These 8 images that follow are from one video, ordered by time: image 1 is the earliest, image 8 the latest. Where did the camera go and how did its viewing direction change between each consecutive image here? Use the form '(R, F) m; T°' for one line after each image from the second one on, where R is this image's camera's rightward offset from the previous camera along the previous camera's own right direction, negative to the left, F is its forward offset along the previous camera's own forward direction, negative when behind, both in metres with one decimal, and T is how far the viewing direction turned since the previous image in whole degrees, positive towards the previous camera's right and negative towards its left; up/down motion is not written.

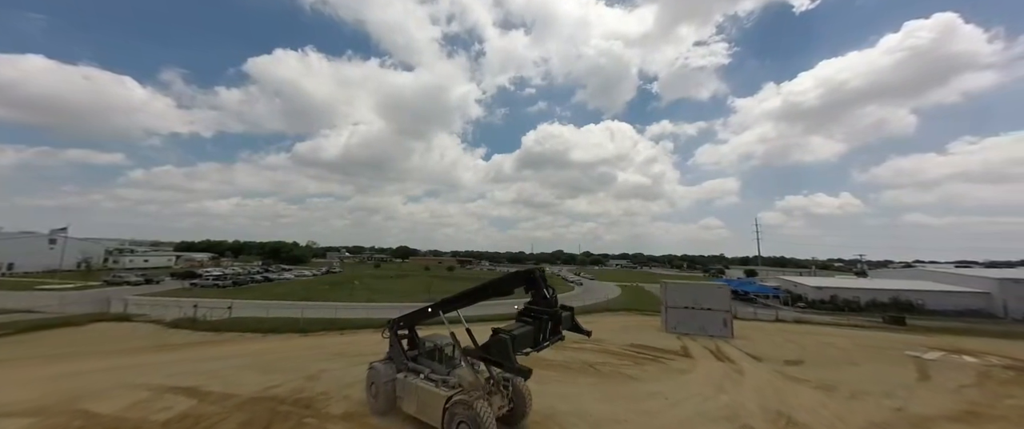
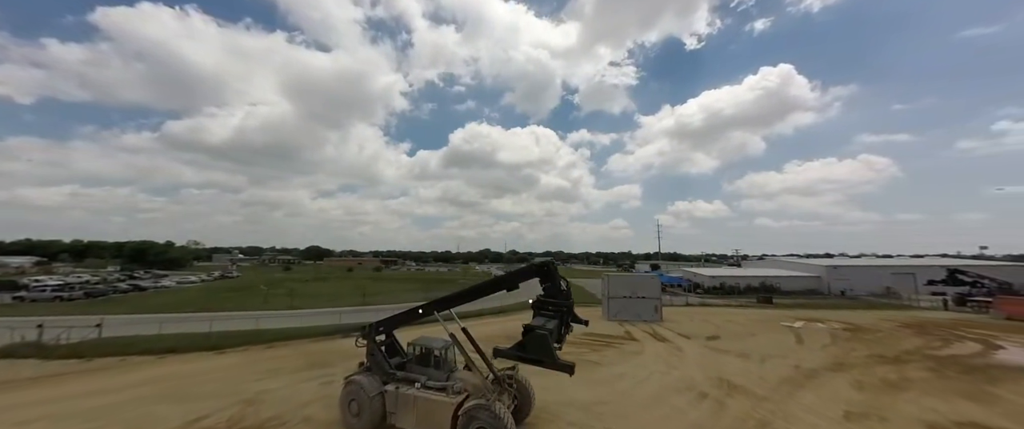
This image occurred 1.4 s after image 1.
(-2.7, +0.1) m; +14°
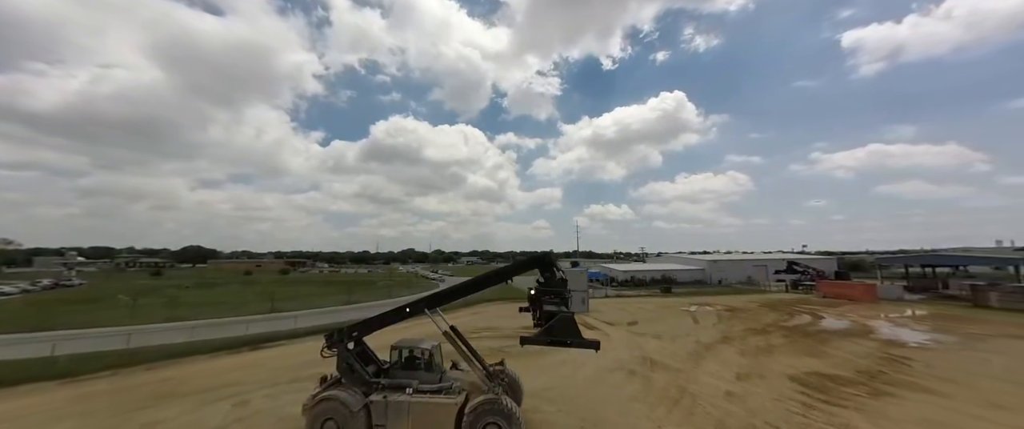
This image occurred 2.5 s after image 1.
(-1.4, -0.2) m; +14°
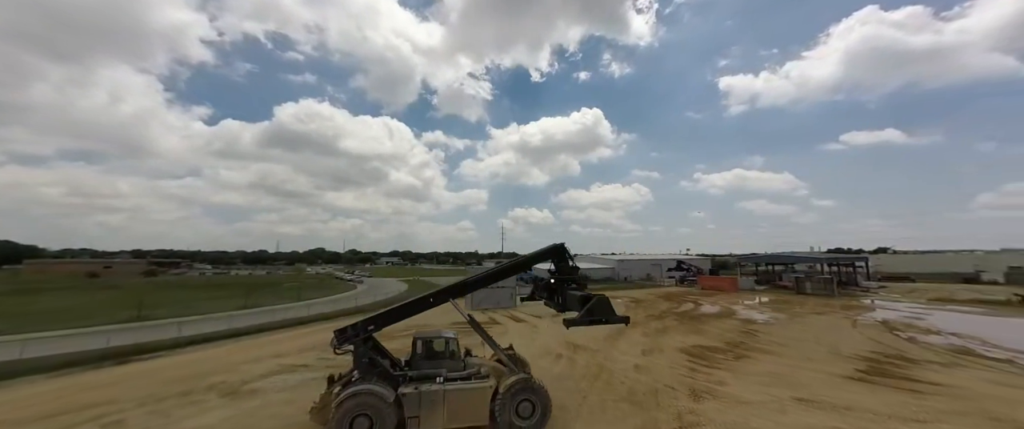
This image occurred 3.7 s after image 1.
(-0.9, -0.6) m; +13°
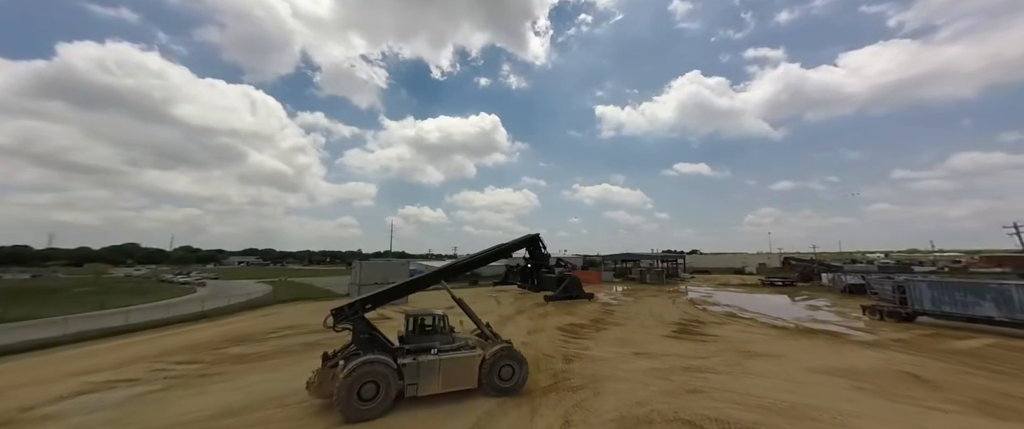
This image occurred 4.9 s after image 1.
(-0.6, -0.9) m; +19°
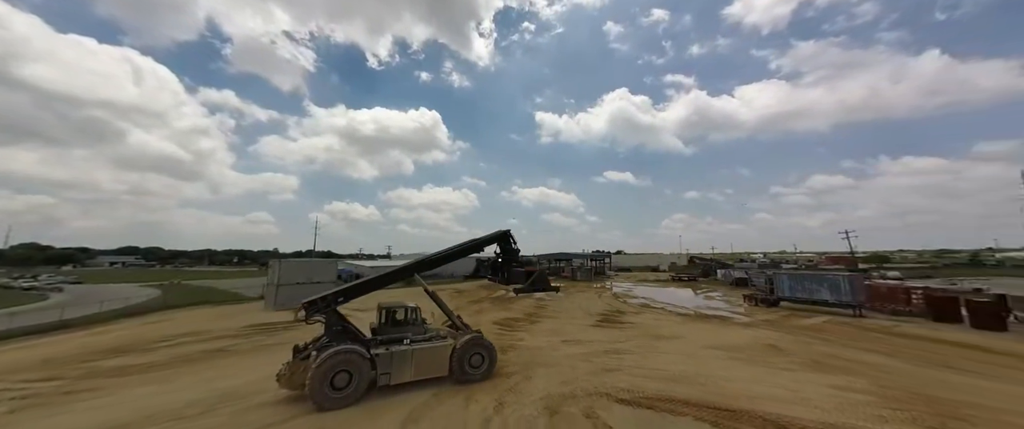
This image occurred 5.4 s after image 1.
(-0.1, -0.4) m; +11°
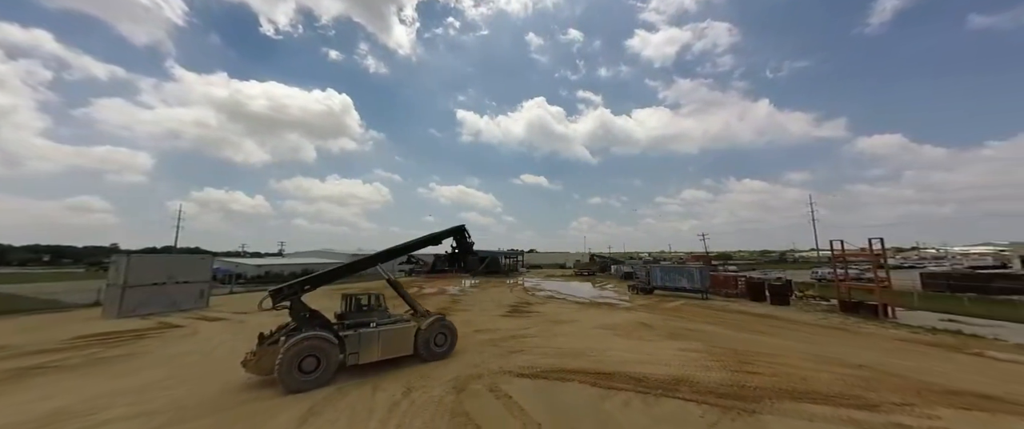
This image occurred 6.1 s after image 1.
(-0.2, -0.3) m; +15°
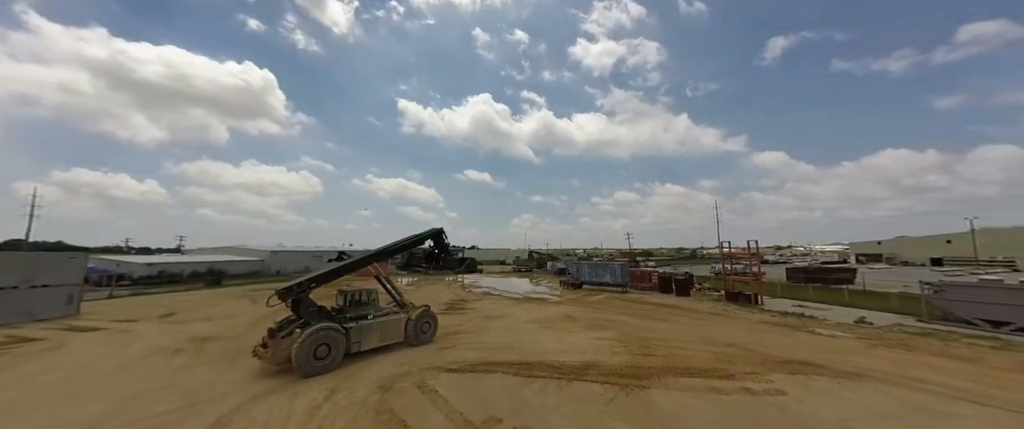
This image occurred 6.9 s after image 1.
(+0.1, -0.1) m; +10°
